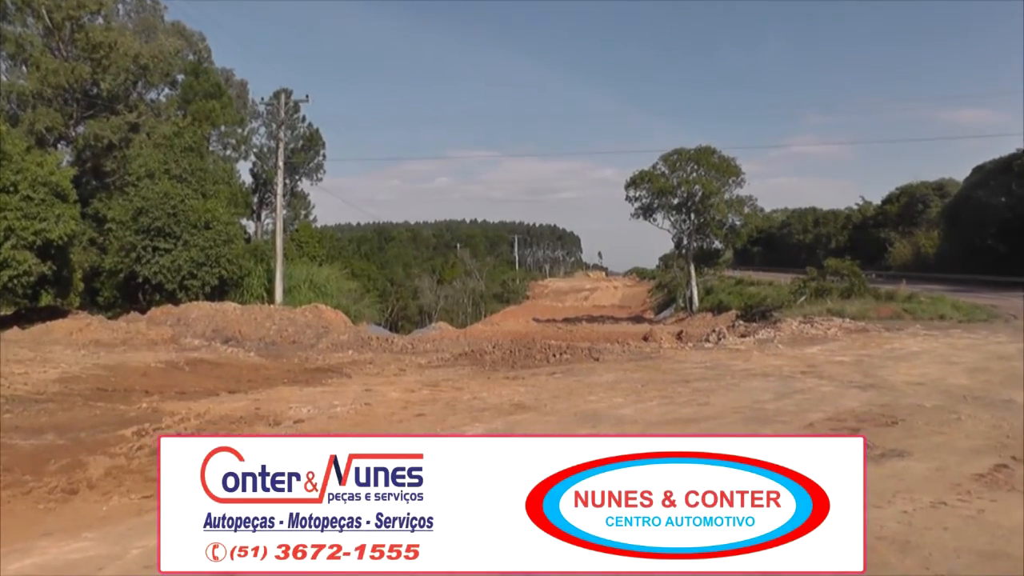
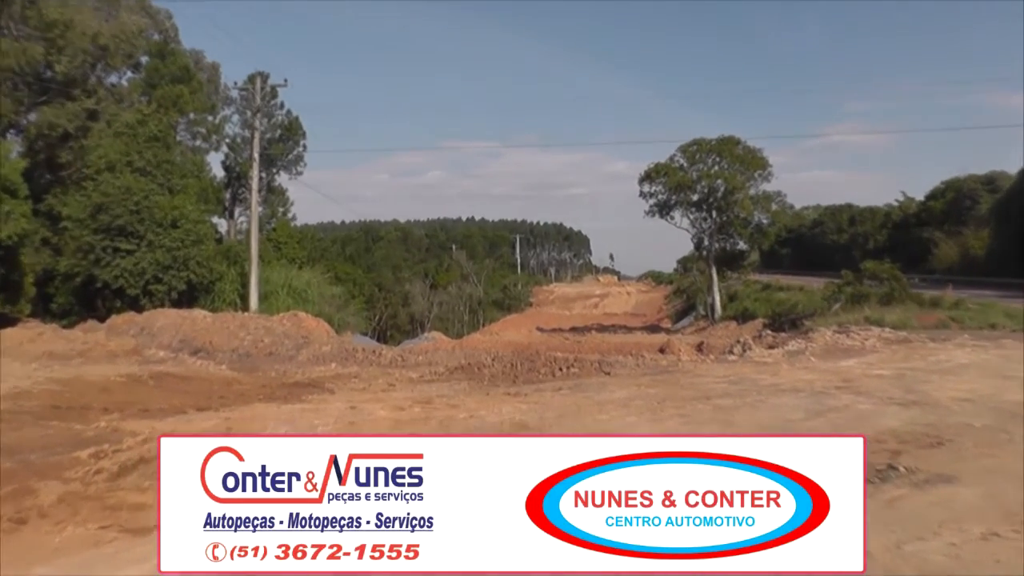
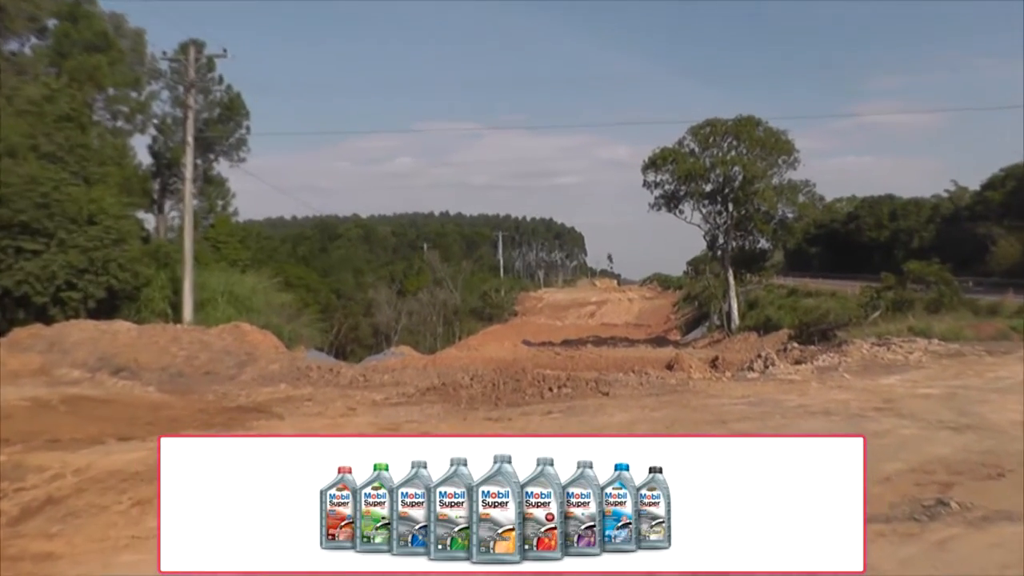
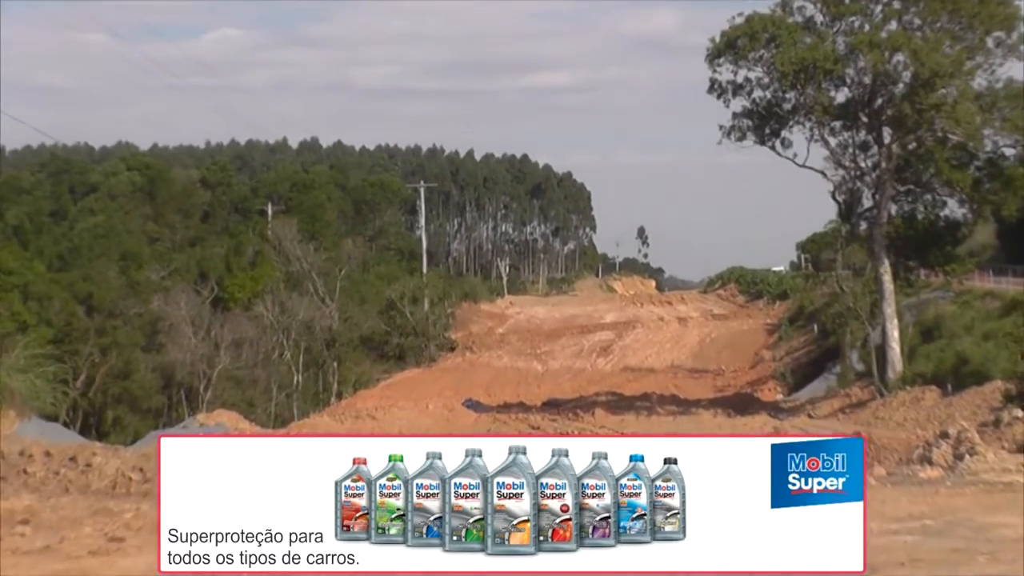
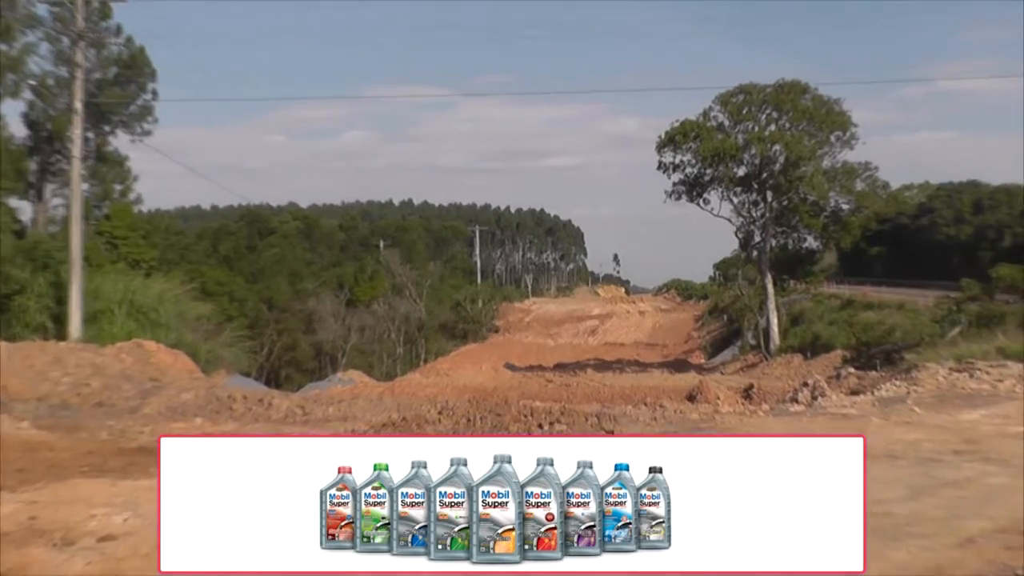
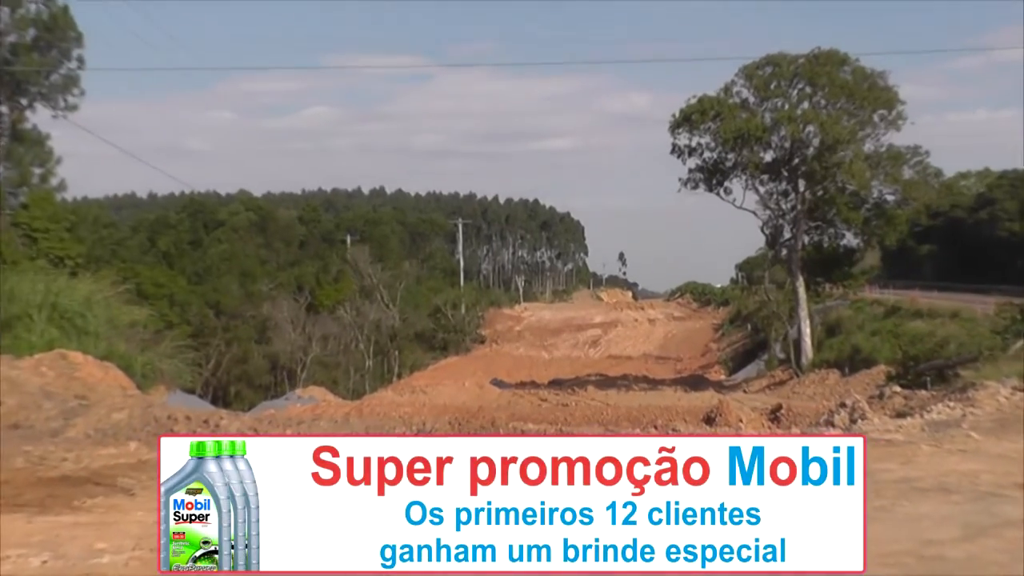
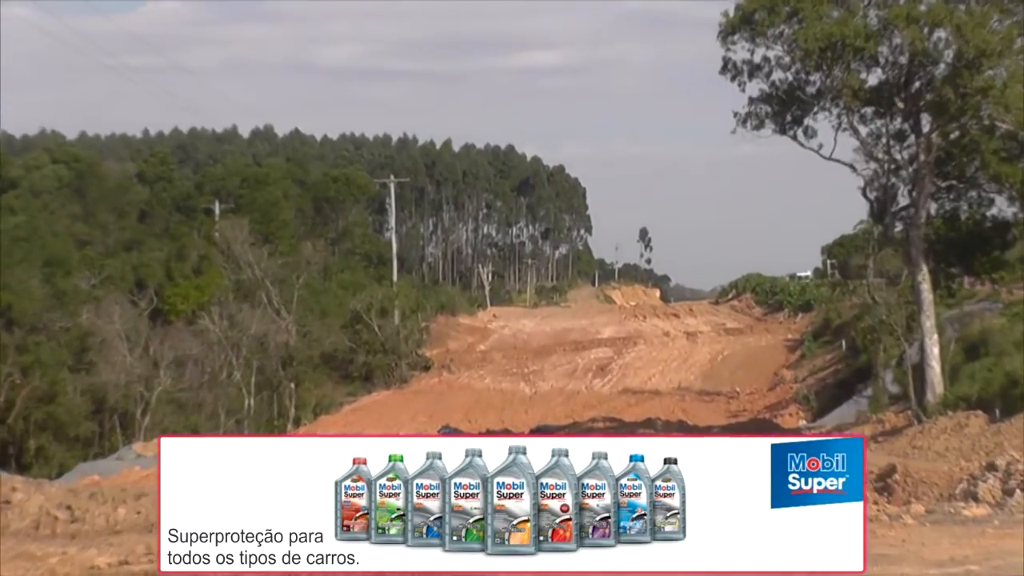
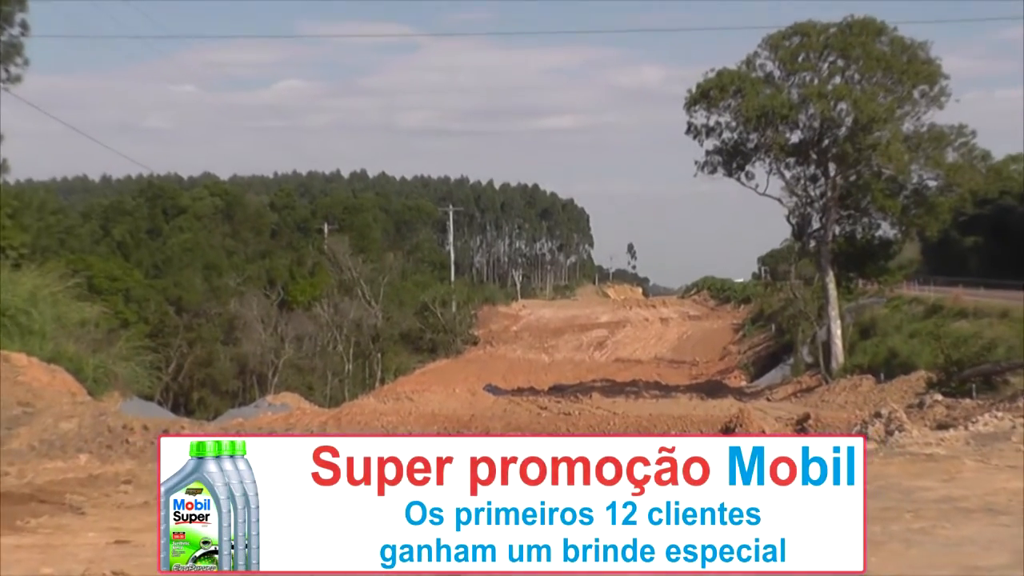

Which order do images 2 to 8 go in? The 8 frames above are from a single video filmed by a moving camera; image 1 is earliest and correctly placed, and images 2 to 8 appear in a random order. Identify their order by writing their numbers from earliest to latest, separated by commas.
2, 3, 5, 6, 8, 4, 7
